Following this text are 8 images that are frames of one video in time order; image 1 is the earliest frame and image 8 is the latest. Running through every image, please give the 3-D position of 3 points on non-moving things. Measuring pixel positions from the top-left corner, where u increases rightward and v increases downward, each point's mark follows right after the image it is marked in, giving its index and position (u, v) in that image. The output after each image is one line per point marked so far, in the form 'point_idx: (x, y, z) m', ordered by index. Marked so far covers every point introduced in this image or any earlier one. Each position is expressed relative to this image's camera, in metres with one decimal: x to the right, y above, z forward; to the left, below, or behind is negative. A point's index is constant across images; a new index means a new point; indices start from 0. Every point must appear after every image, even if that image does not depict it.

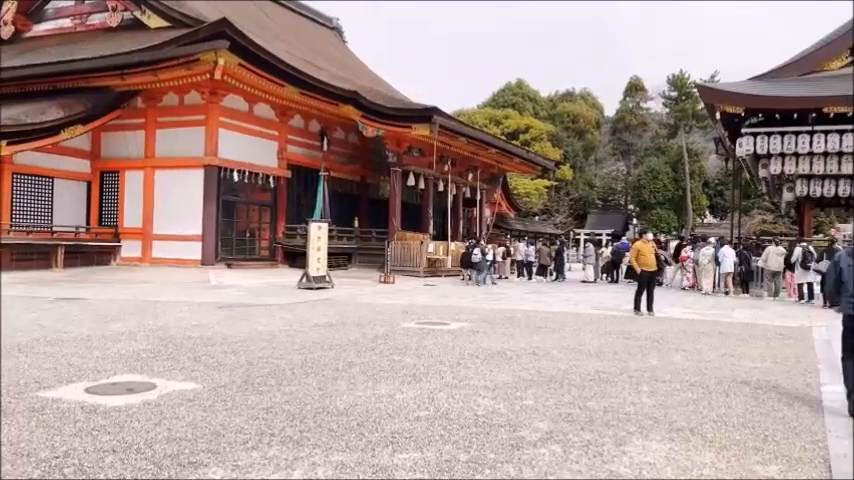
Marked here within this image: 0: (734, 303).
0: (+5.6, -1.2, +12.7) m
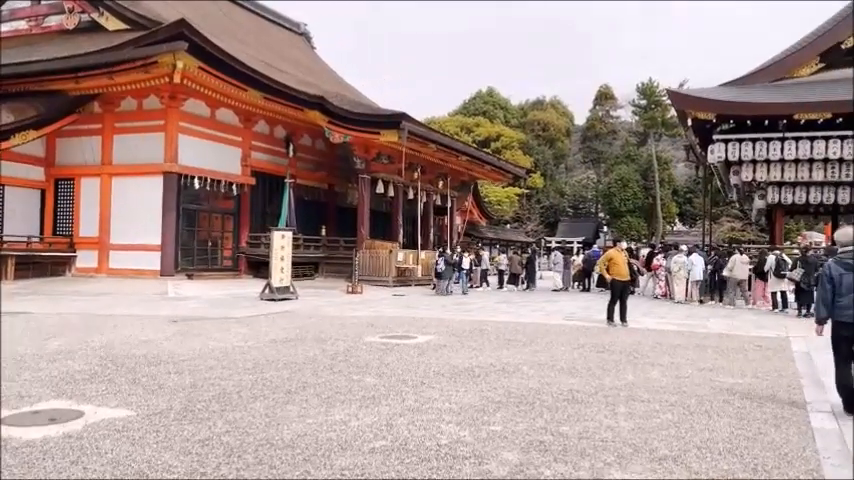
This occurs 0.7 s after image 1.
0: (+5.0, -1.3, +12.5) m
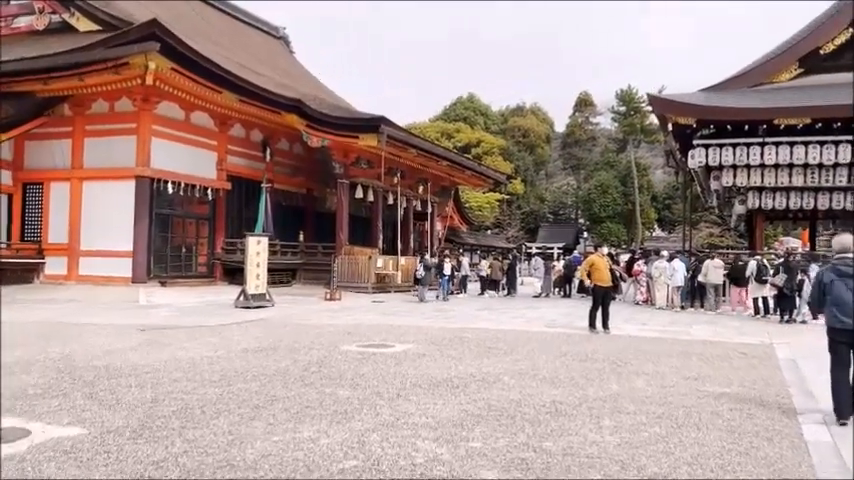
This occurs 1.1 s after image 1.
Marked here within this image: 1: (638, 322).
0: (+4.7, -1.4, +12.3) m
1: (+3.5, -1.4, +11.7) m
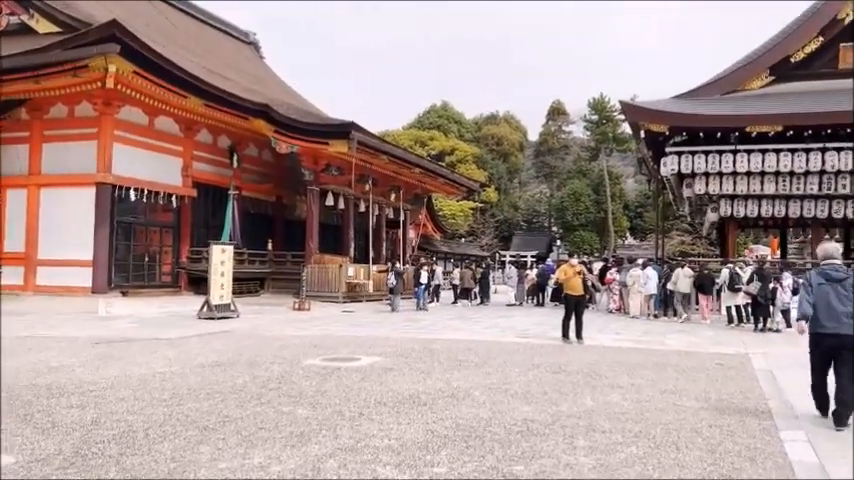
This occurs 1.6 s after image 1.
0: (+4.1, -1.5, +12.2) m
1: (+3.0, -1.5, +11.5) m
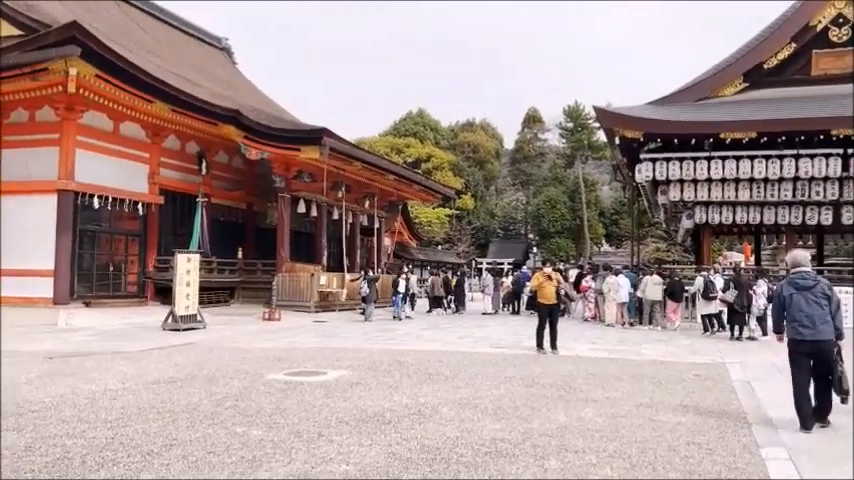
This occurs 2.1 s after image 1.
0: (+3.7, -1.7, +12.0) m
1: (+2.6, -1.6, +11.2) m
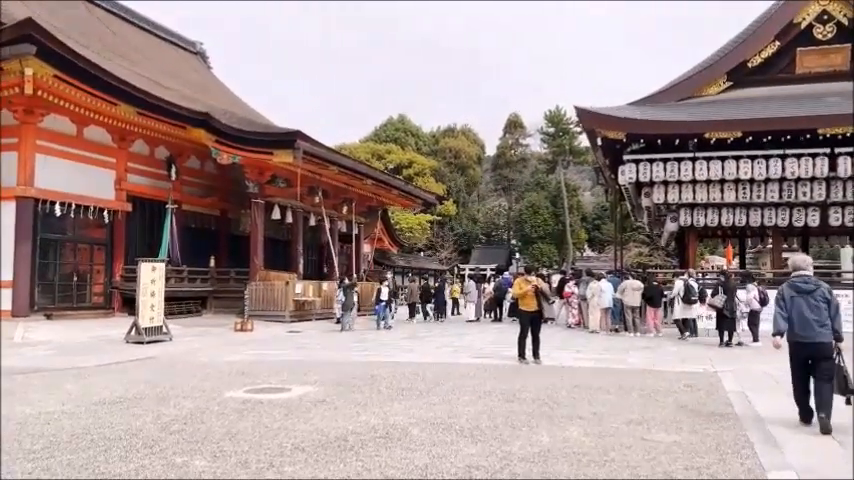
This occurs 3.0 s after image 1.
0: (+3.3, -1.7, +11.5) m
1: (+2.2, -1.7, +10.7) m
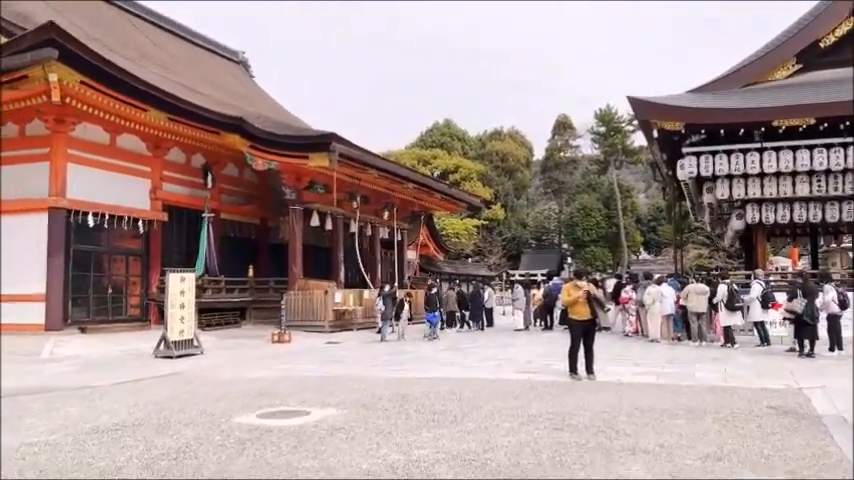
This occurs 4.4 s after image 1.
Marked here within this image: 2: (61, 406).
0: (+3.9, -1.7, +10.4) m
1: (+2.8, -1.7, +9.7) m
2: (-3.6, -1.6, +6.9) m
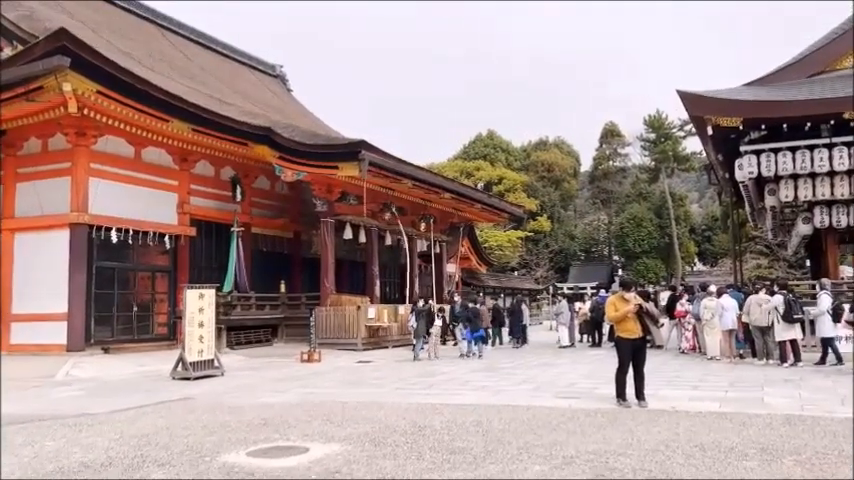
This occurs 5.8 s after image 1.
0: (+4.3, -1.8, +9.1) m
1: (+3.2, -1.8, +8.5) m
2: (-3.4, -1.7, +6.2) m
